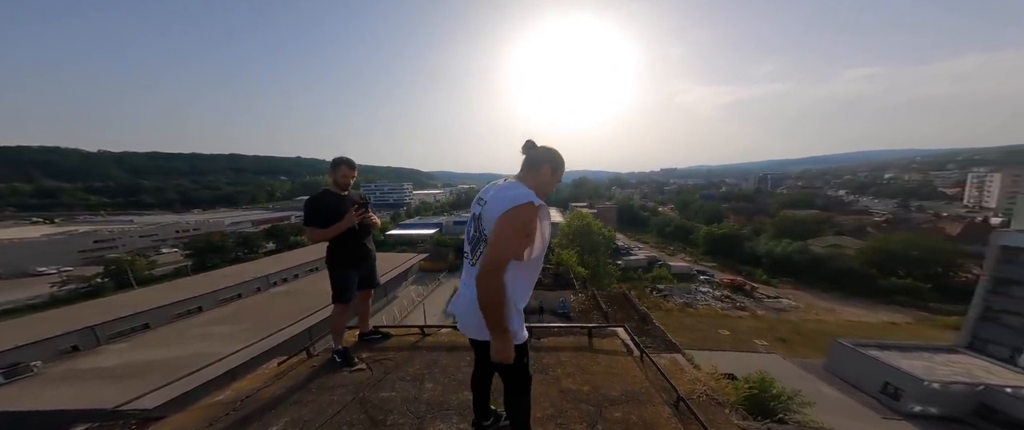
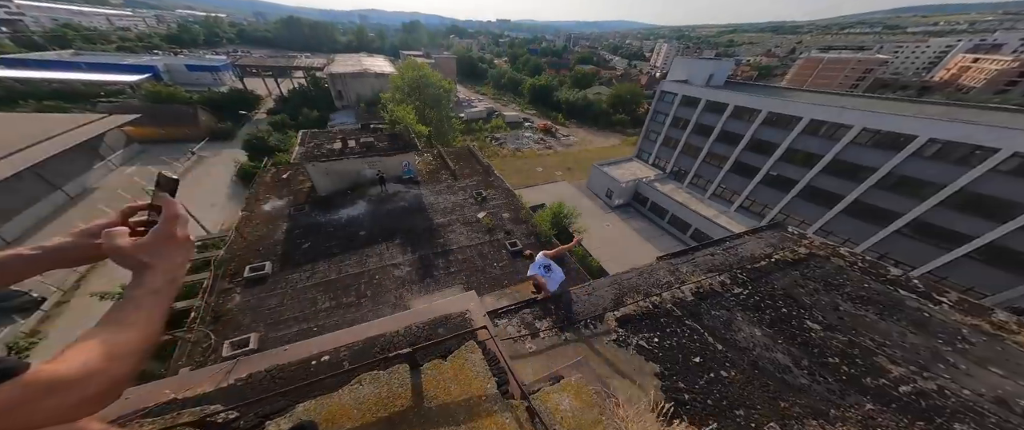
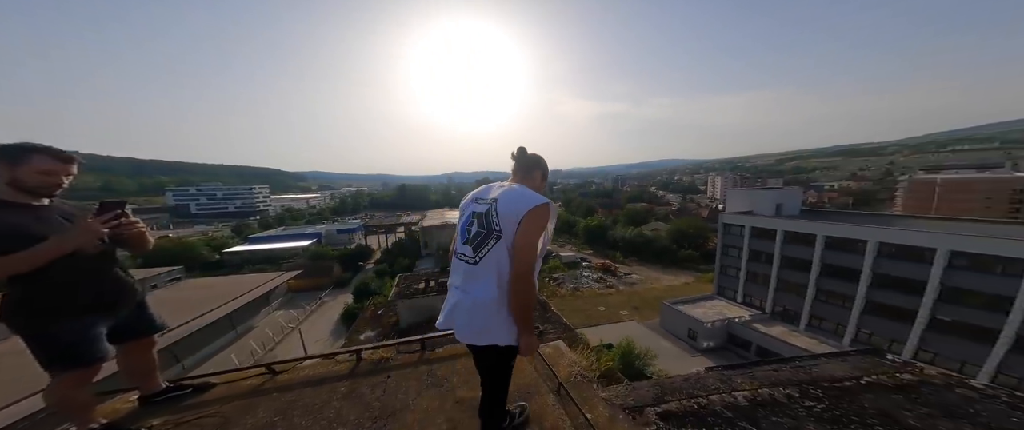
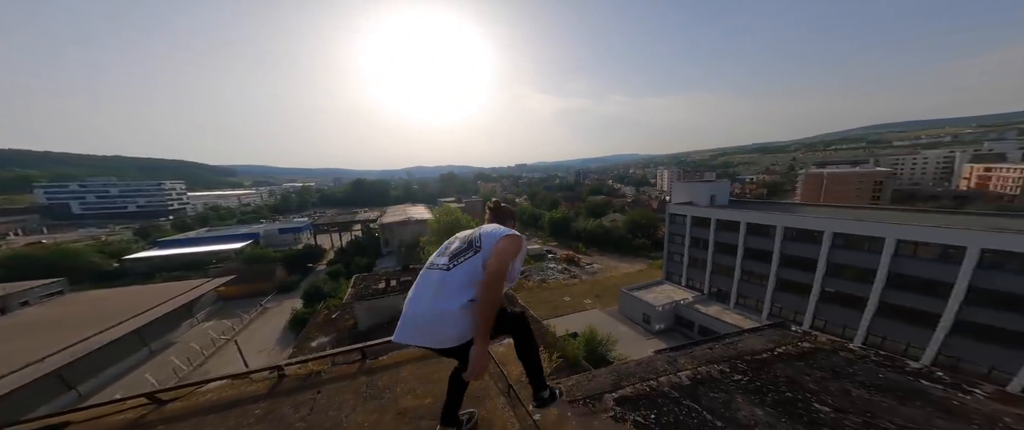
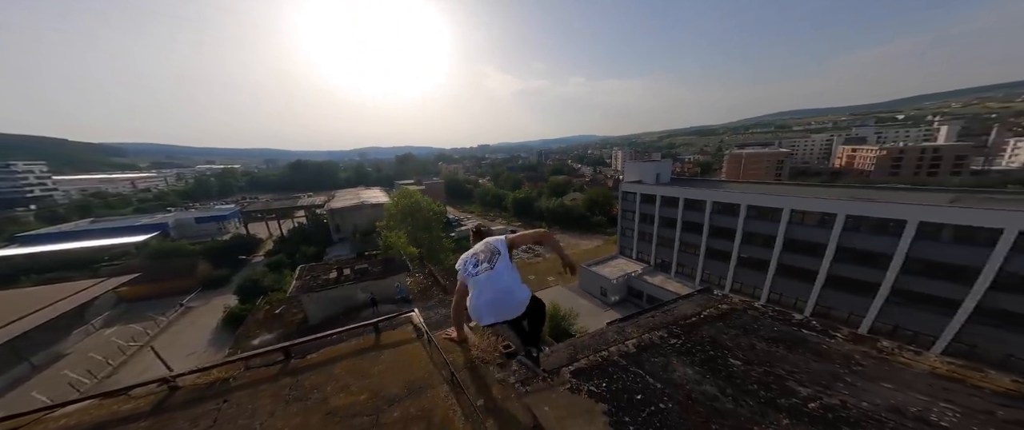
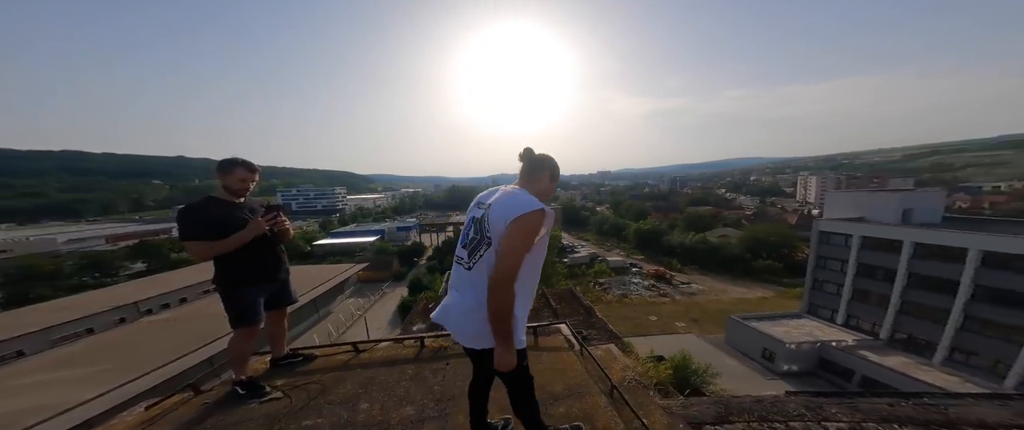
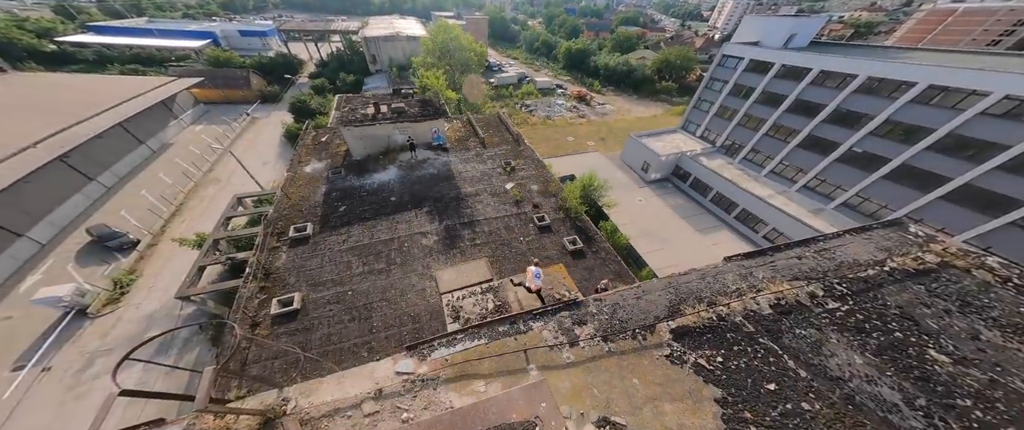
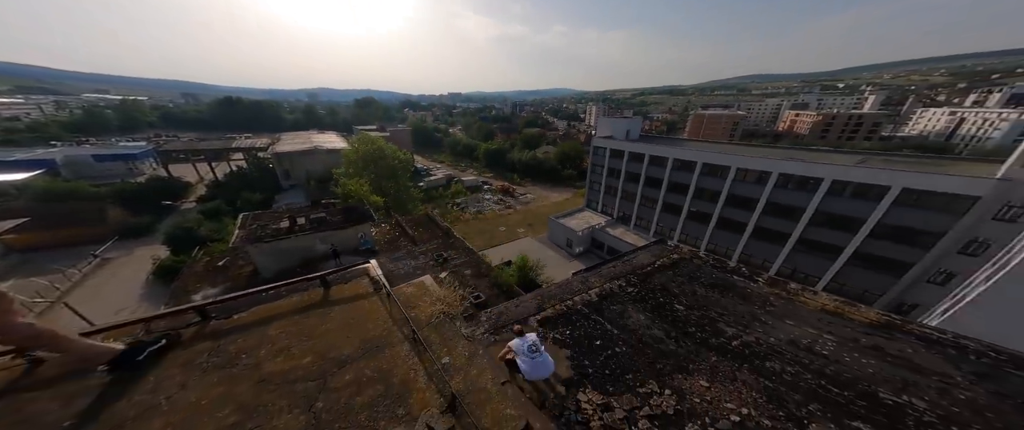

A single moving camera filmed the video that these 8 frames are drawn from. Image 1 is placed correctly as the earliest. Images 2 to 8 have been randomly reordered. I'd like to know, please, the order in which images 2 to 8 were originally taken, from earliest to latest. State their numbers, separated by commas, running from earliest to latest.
6, 3, 4, 5, 8, 2, 7
